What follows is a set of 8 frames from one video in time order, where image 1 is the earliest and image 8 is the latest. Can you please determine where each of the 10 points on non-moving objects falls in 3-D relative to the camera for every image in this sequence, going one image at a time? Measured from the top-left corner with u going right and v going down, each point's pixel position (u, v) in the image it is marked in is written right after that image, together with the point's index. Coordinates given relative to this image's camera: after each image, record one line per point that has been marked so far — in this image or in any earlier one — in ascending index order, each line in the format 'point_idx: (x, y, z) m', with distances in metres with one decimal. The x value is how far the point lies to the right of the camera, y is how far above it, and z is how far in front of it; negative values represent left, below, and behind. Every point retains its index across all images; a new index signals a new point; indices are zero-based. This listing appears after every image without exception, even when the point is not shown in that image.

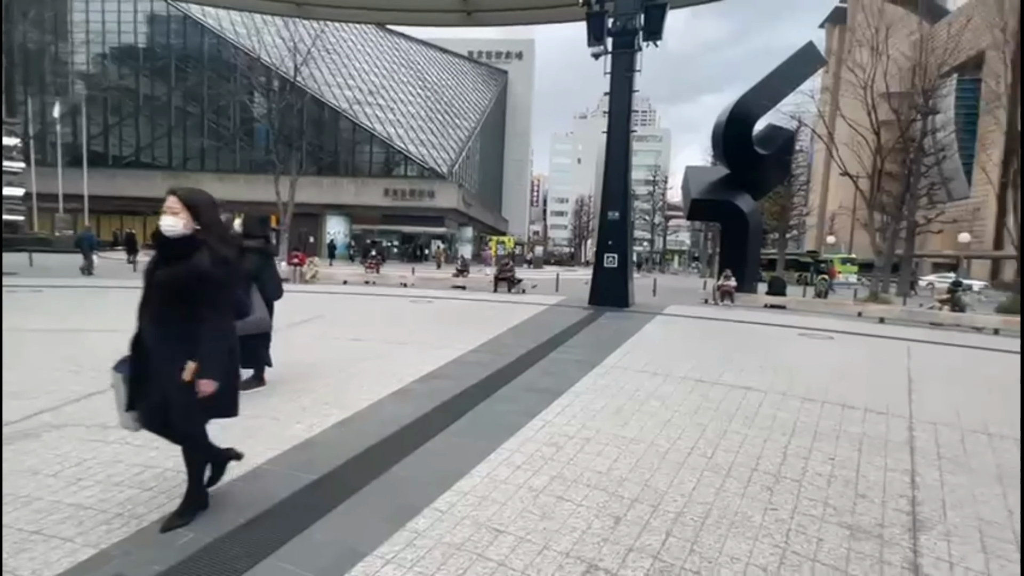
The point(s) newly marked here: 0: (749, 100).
0: (+9.5, +7.4, +19.0) m
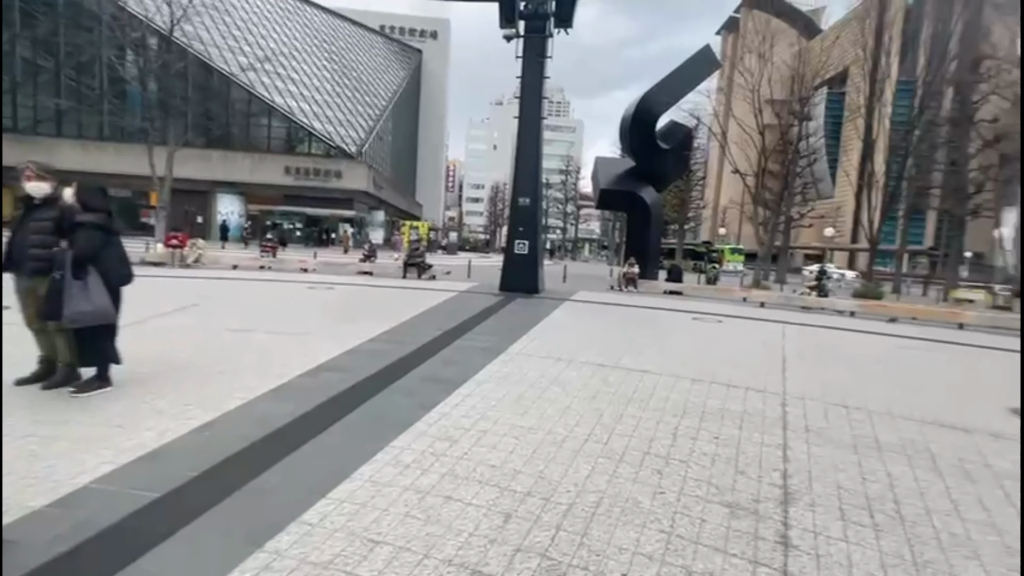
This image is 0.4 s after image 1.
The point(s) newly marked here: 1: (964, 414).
0: (+5.9, +7.9, +19.9) m
1: (+4.9, -1.4, +5.3) m
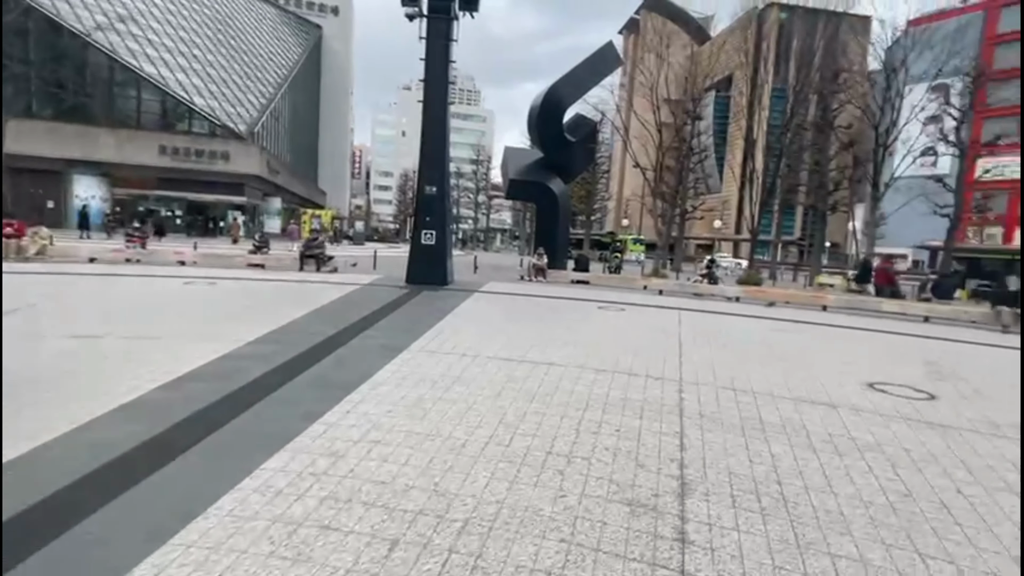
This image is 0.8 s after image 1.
0: (+2.0, +8.4, +20.2) m
1: (+3.8, -1.2, +5.8) m
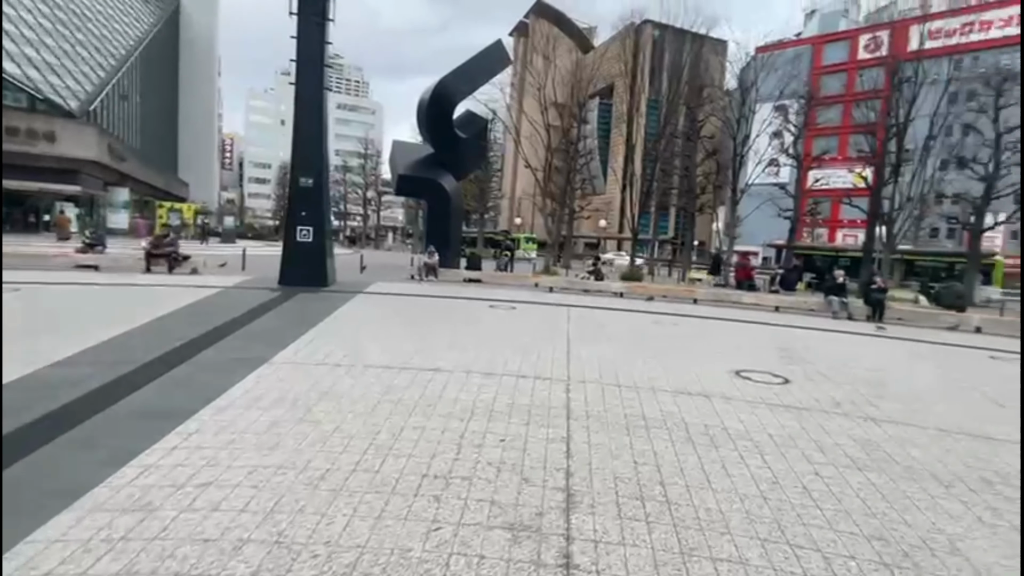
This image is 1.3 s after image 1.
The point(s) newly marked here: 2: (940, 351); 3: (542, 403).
0: (-2.6, +8.4, +19.7) m
1: (+2.4, -1.2, +6.1) m
2: (+8.4, -1.2, +9.4) m
3: (+0.3, -1.2, +4.8) m
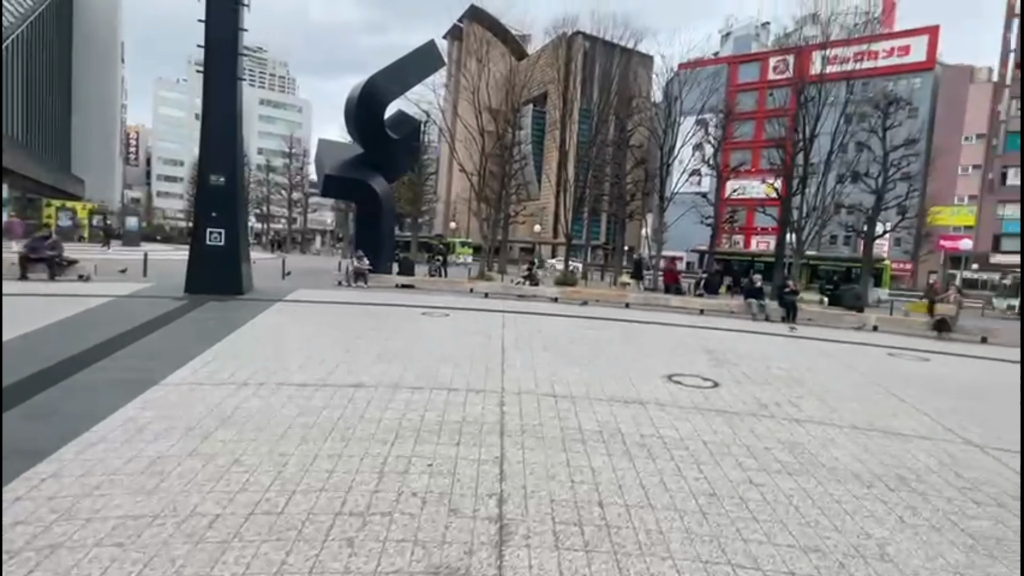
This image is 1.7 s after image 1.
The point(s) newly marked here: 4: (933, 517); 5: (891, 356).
0: (-5.2, +8.2, +19.0) m
1: (+1.6, -1.2, +6.1) m
2: (+7.1, -1.3, +10.2) m
3: (-0.4, -1.2, +4.5) m
4: (+2.9, -1.6, +3.3) m
5: (+7.7, -1.4, +9.8) m
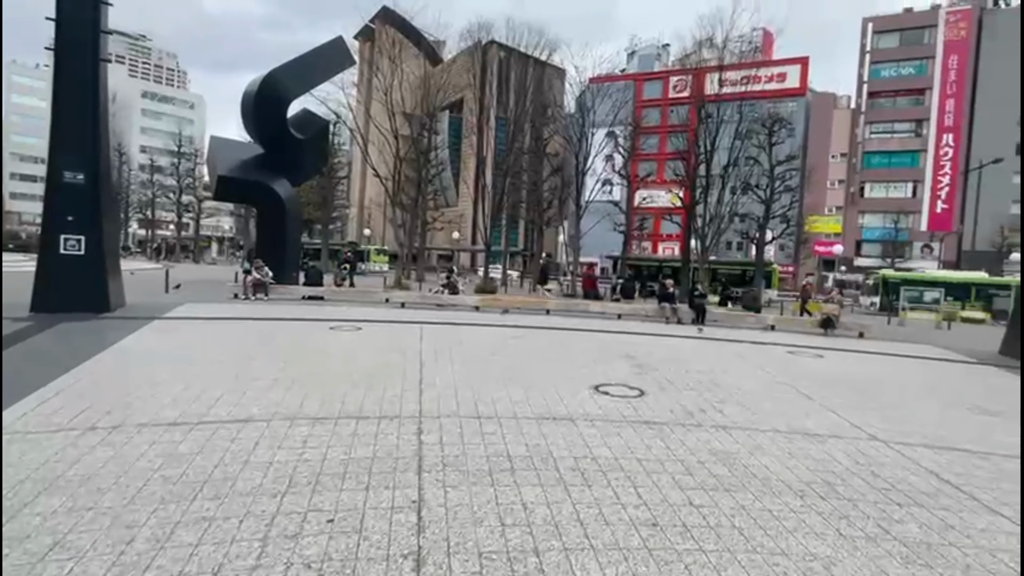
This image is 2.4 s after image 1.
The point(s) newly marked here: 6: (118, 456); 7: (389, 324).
0: (-8.4, +7.7, +17.5) m
1: (+0.6, -1.3, +5.8) m
2: (+5.4, -1.4, +10.7) m
3: (-1.0, -1.3, +3.9) m
4: (+2.4, -1.6, +3.2) m
5: (+6.1, -1.4, +10.4) m
6: (-2.9, -1.2, +3.5) m
7: (-2.9, -0.8, +11.1) m
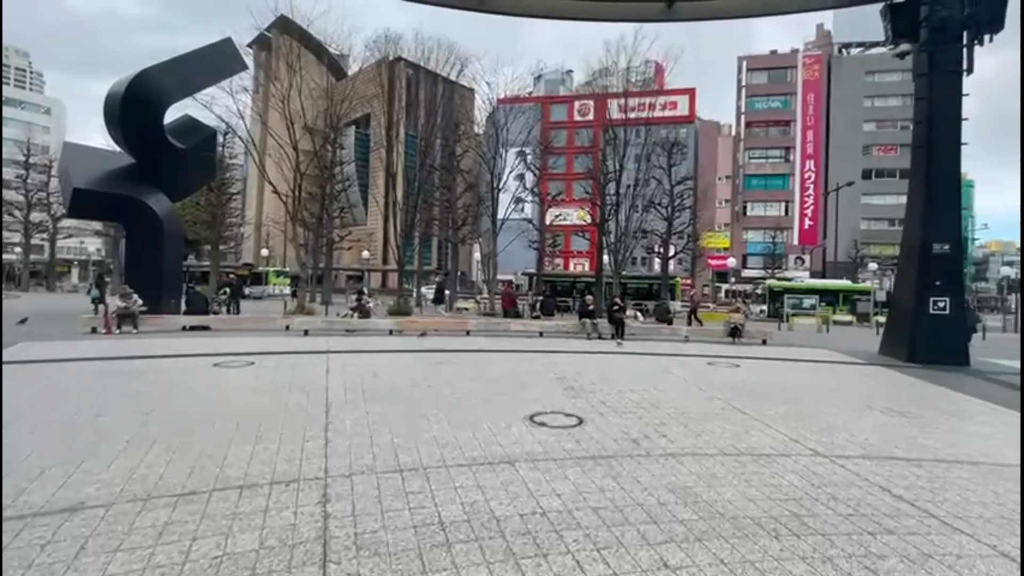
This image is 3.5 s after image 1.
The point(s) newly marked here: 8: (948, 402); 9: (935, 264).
0: (-11.4, +6.8, +15.3) m
1: (-0.2, -1.6, +5.1) m
2: (+3.7, -1.7, +10.8) m
3: (-1.4, -1.5, +2.9) m
4: (+2.0, -1.7, +2.9) m
5: (+4.4, -1.7, +10.6) m
6: (-3.3, -1.5, +2.3) m
7: (-4.5, -1.4, +9.7) m
8: (+6.8, -1.8, +7.4) m
9: (+10.3, +0.6, +11.6) m
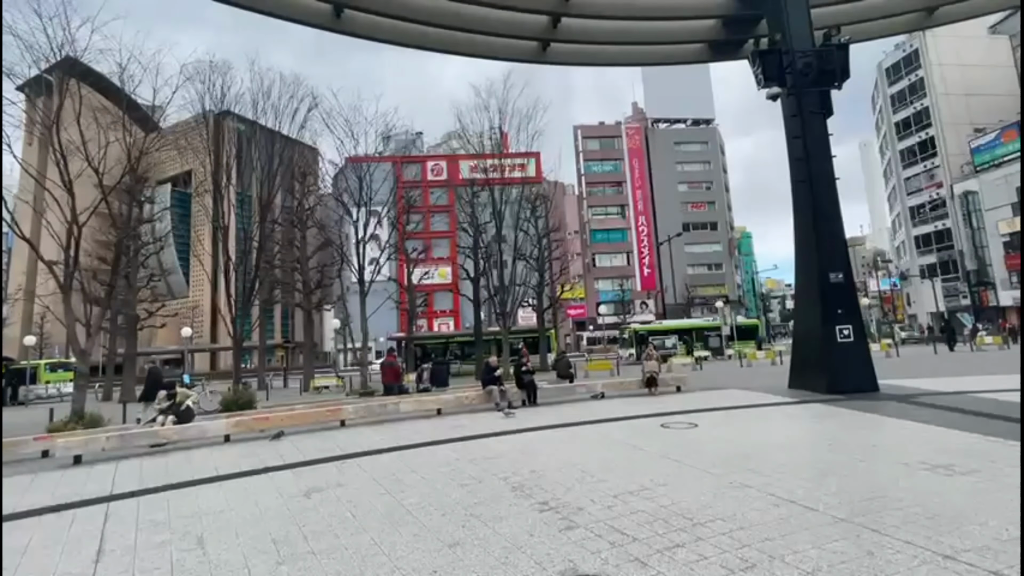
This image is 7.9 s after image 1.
0: (-14.4, +4.3, +9.5) m
1: (0.0, -2.0, +2.2) m
2: (+2.1, -2.6, +8.8) m
3: (-0.6, -1.7, -0.2) m
4: (+2.8, -1.7, +0.8) m
5: (+2.8, -2.6, +8.8) m
6: (-2.1, -1.7, -1.3) m
7: (-5.5, -2.6, +5.4) m
8: (+6.0, -2.1, +6.5) m
9: (+7.9, -0.1, +11.8) m
